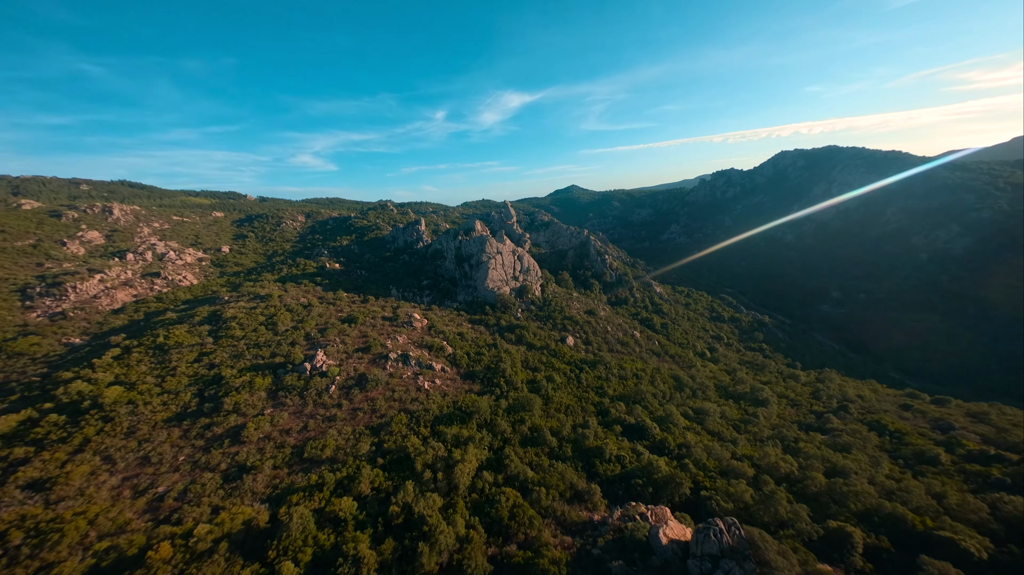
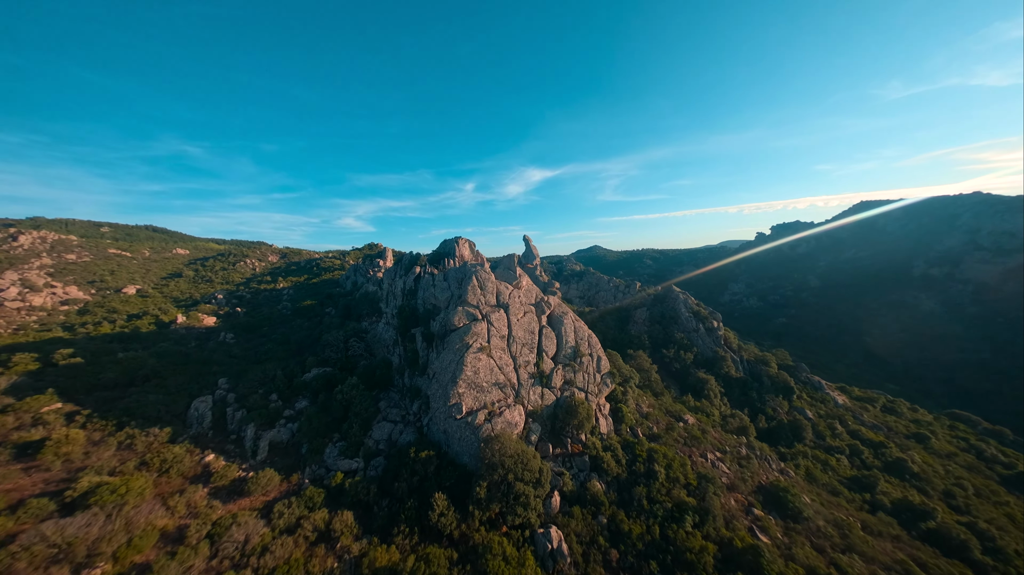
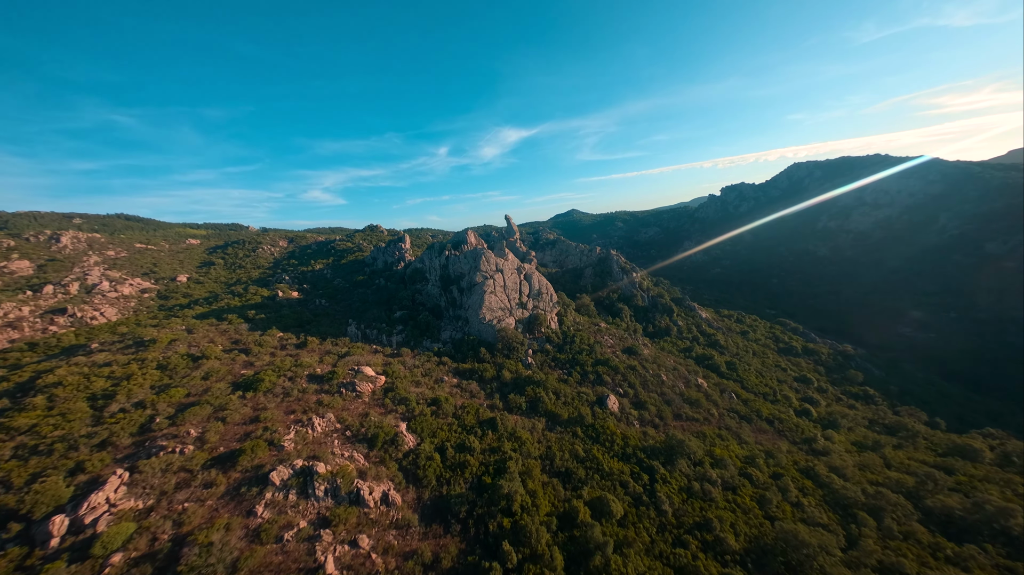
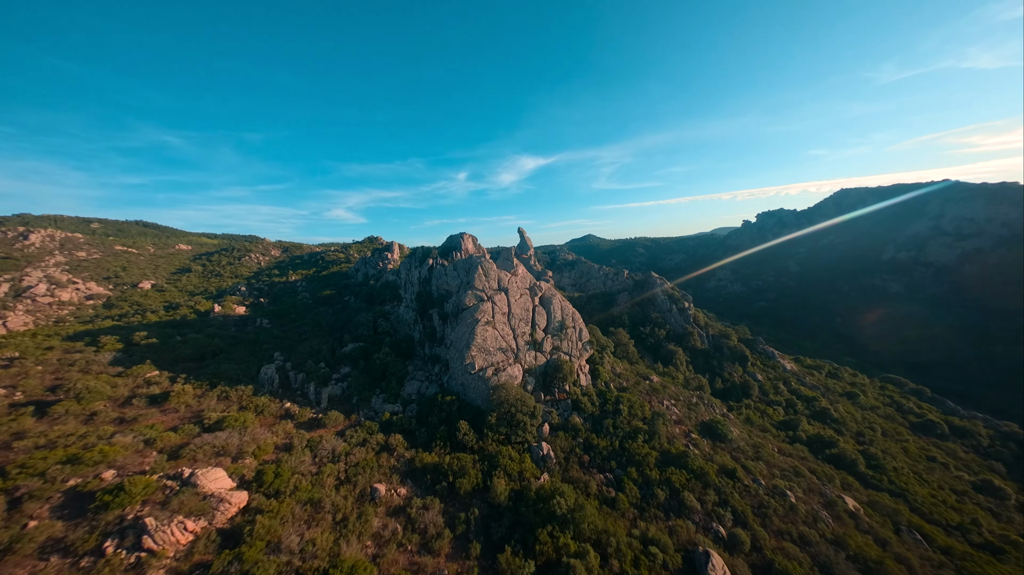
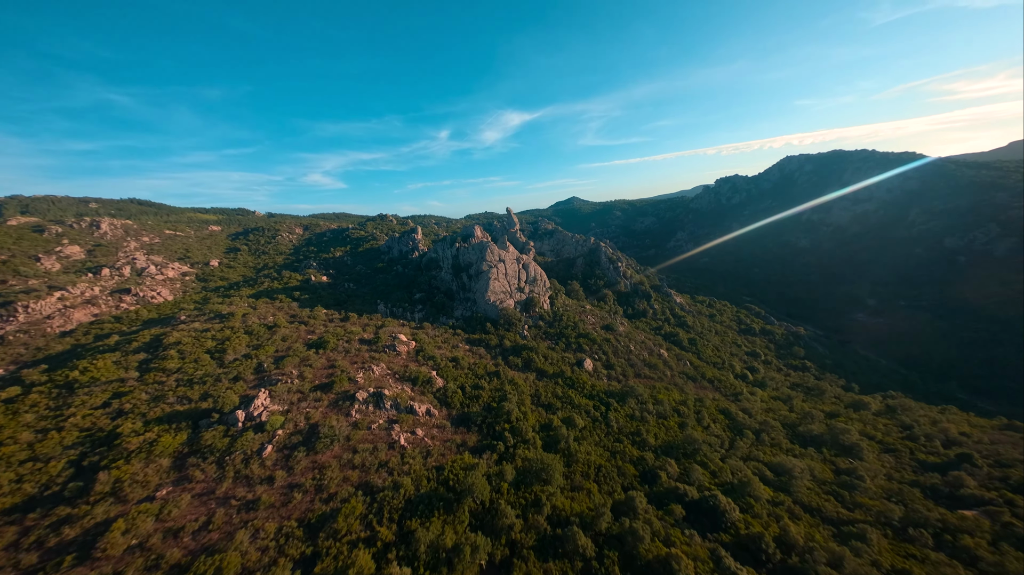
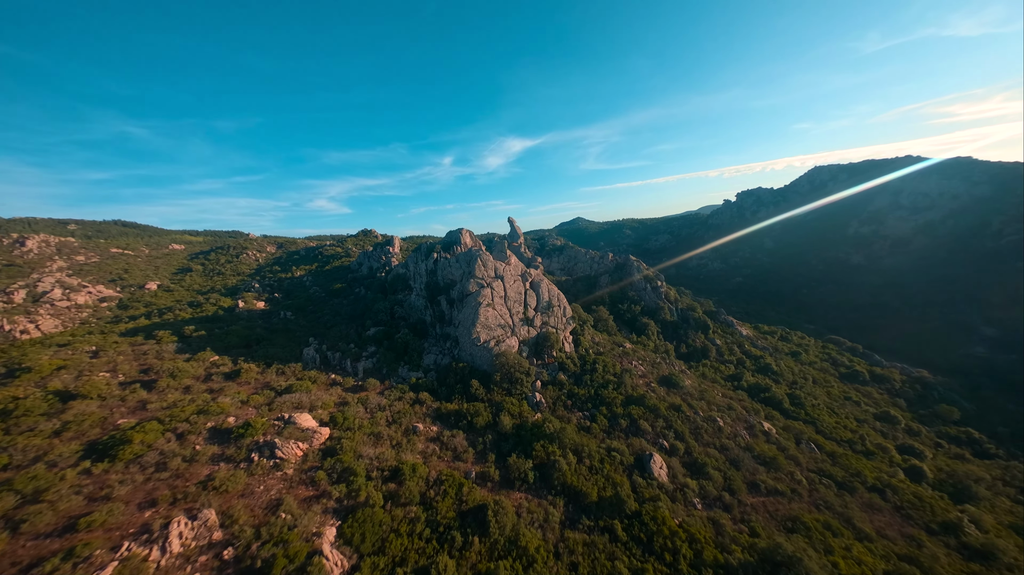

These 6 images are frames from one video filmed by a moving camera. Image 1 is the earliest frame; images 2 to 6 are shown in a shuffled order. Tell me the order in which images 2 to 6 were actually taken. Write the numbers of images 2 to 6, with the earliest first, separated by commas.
5, 3, 6, 4, 2
